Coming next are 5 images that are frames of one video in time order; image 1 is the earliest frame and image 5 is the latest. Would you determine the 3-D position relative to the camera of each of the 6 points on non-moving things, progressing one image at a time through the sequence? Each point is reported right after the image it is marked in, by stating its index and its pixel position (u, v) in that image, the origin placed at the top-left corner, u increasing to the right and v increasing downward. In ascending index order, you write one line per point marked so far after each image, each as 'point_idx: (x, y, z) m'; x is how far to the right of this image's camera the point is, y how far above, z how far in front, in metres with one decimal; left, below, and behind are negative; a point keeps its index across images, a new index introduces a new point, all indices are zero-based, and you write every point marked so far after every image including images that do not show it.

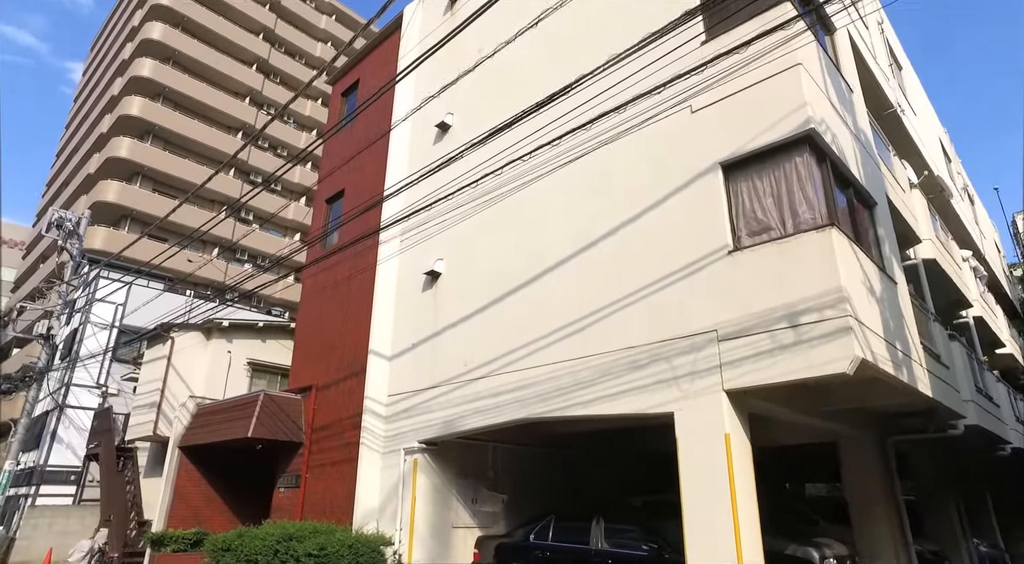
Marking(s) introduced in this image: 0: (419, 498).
0: (-1.5, -3.6, +10.8) m
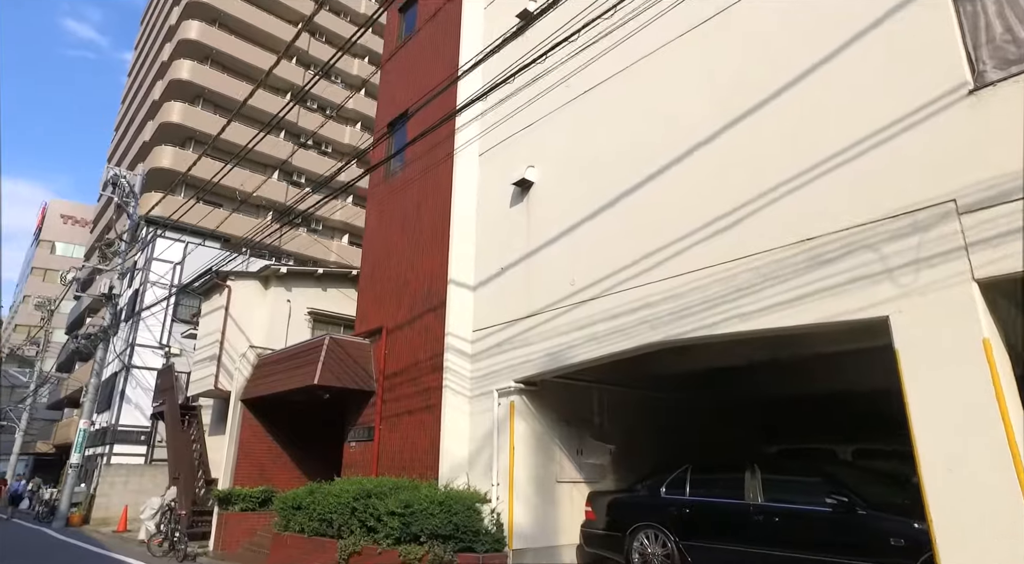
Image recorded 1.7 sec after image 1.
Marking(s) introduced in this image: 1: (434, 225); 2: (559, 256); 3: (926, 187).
0: (+0.1, -2.3, +9.0) m
1: (-1.4, +1.0, +11.8) m
2: (+0.6, +0.4, +9.0) m
3: (+3.5, +0.8, +5.4) m
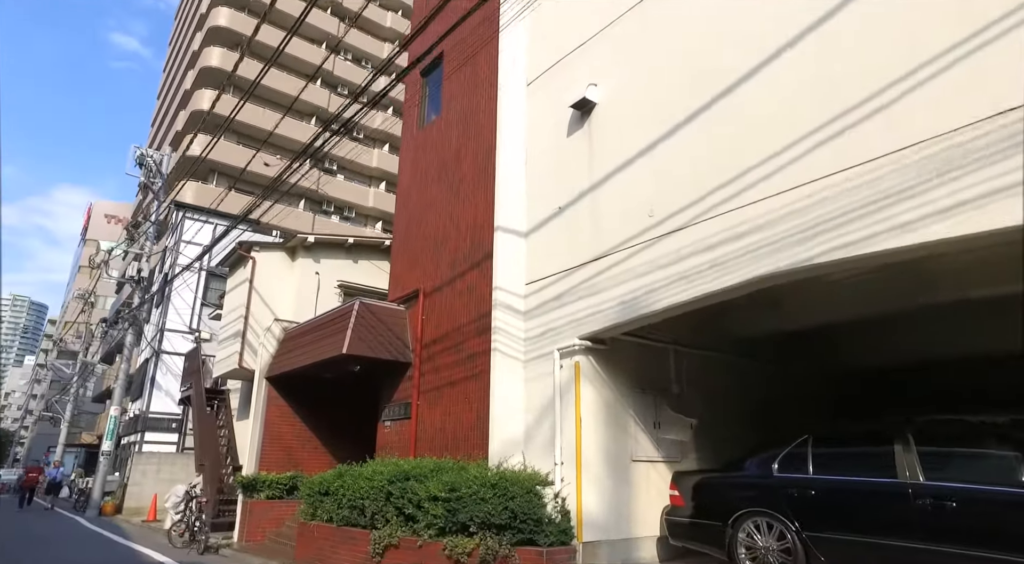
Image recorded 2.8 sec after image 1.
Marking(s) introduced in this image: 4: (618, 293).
0: (+0.8, -1.6, +7.4) m
1: (-0.6, +1.8, +10.3) m
2: (+1.3, +1.1, +7.3) m
3: (+4.0, +1.6, +3.6) m
4: (+1.2, -0.1, +7.2) m
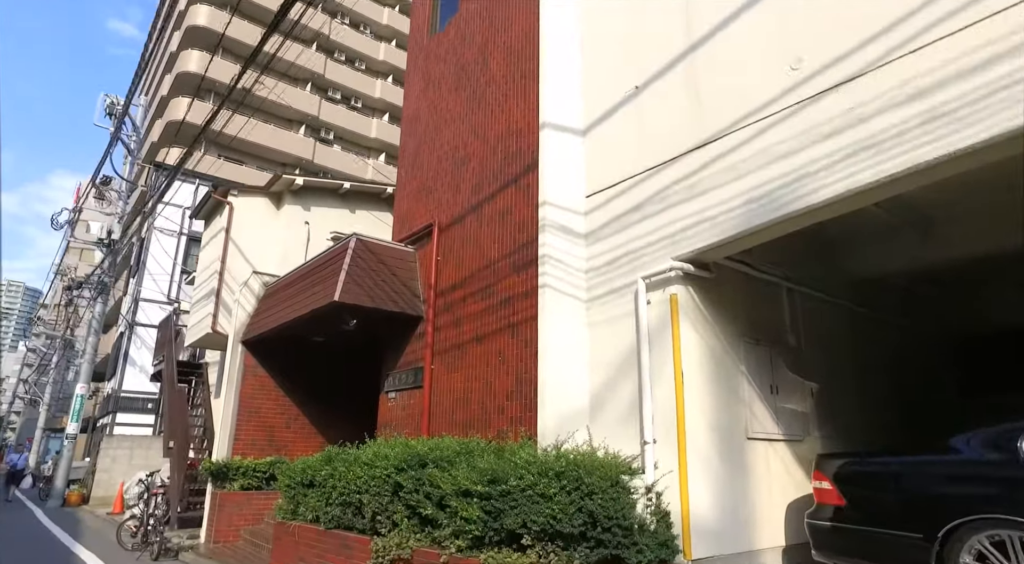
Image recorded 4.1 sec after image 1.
0: (+1.4, -0.7, +5.0) m
1: (-0.1, +2.7, +7.8) m
2: (+1.9, +1.9, +4.9) m
3: (+4.6, +2.3, +1.2) m
4: (+1.7, +0.7, +4.8) m
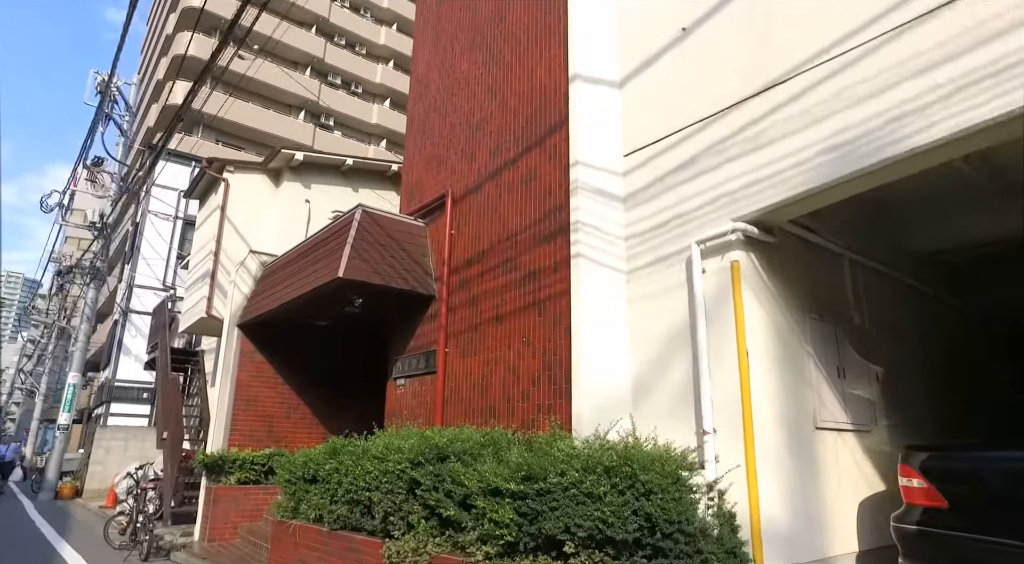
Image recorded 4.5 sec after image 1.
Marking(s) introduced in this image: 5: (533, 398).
0: (+1.6, -0.5, +4.3) m
1: (+0.2, +2.9, +7.1) m
2: (+2.1, +2.2, +4.1) m
3: (+4.8, +2.5, +0.4) m
4: (+1.9, +0.9, +4.1) m
5: (+0.2, -1.0, +5.7) m
